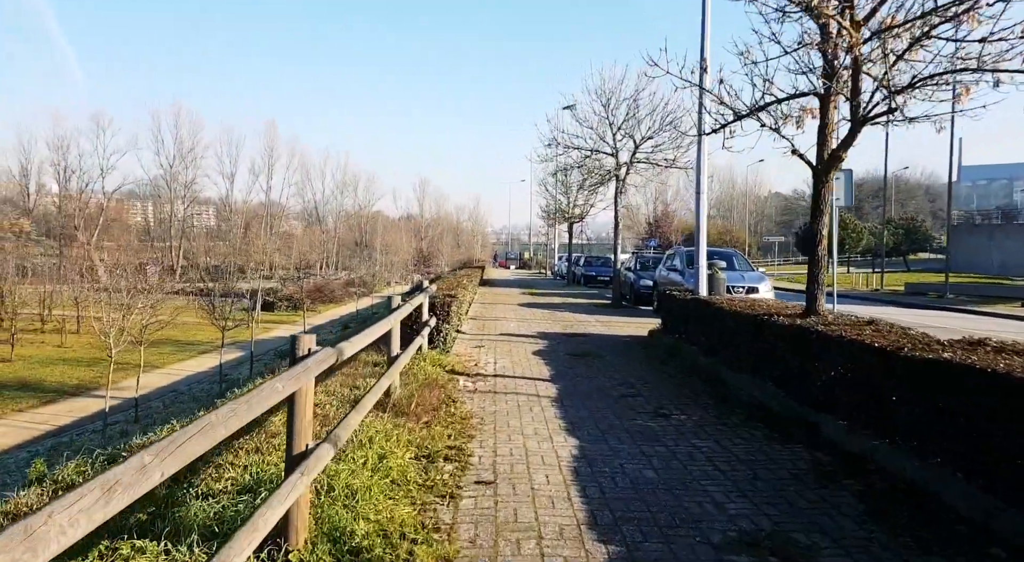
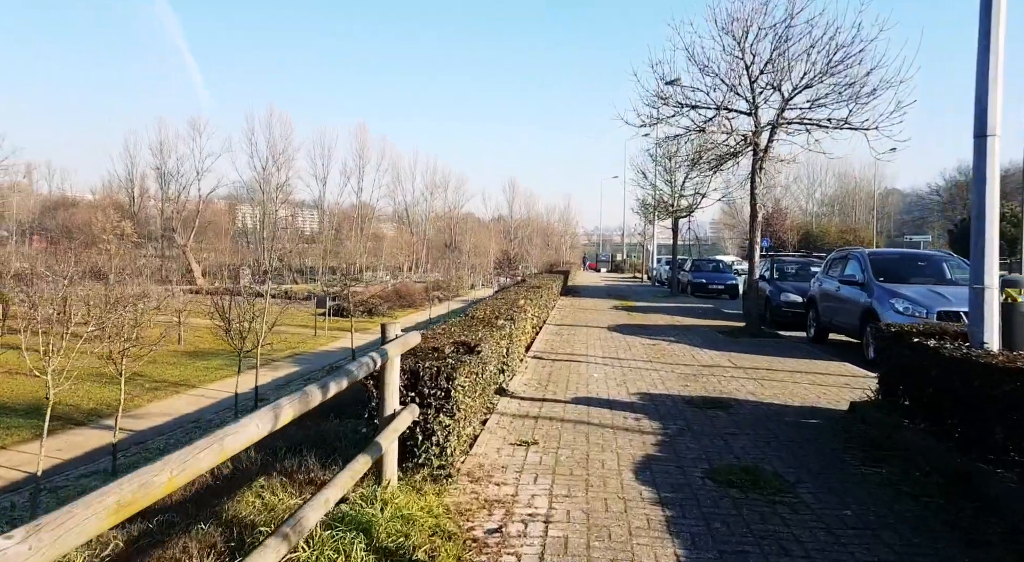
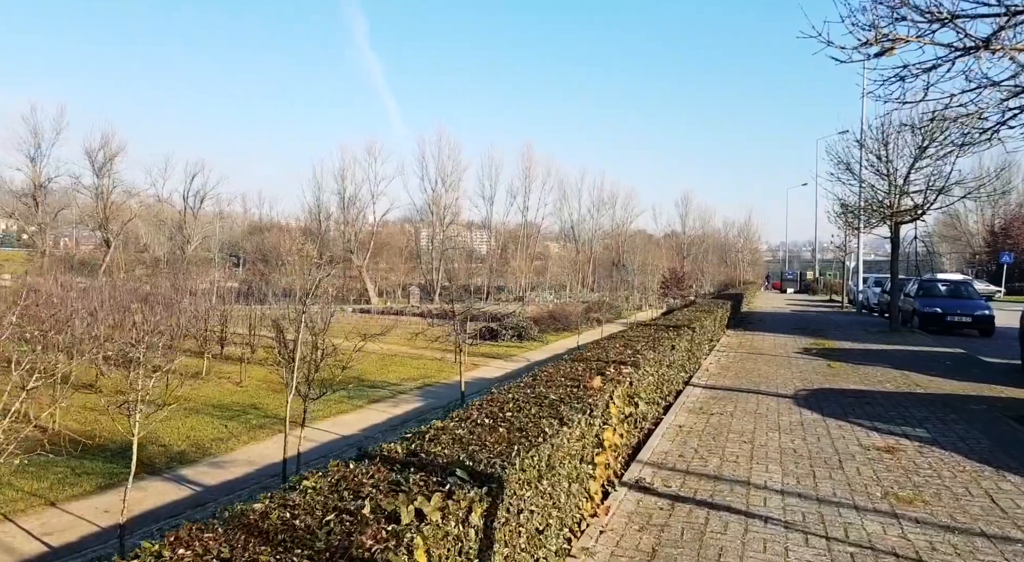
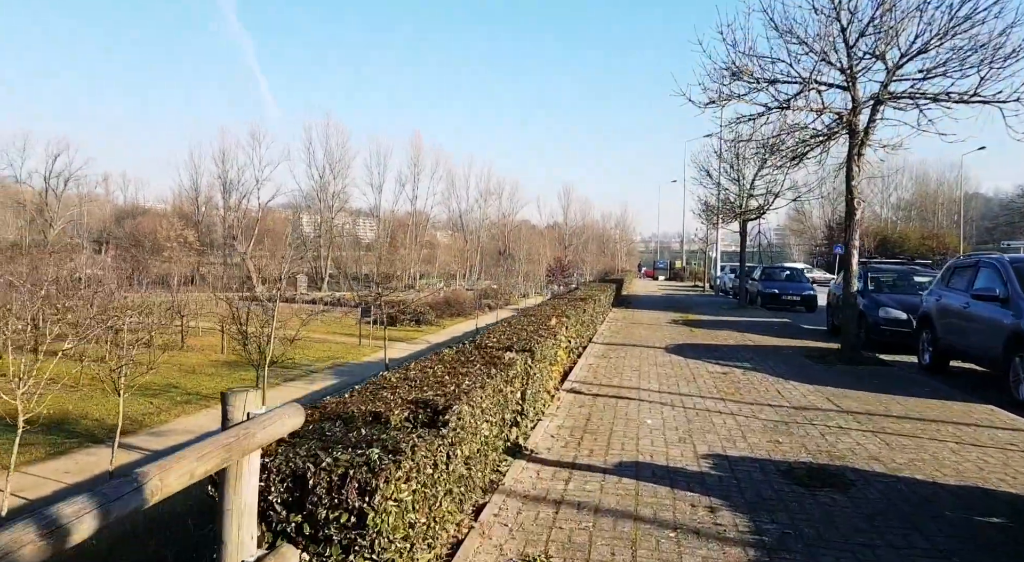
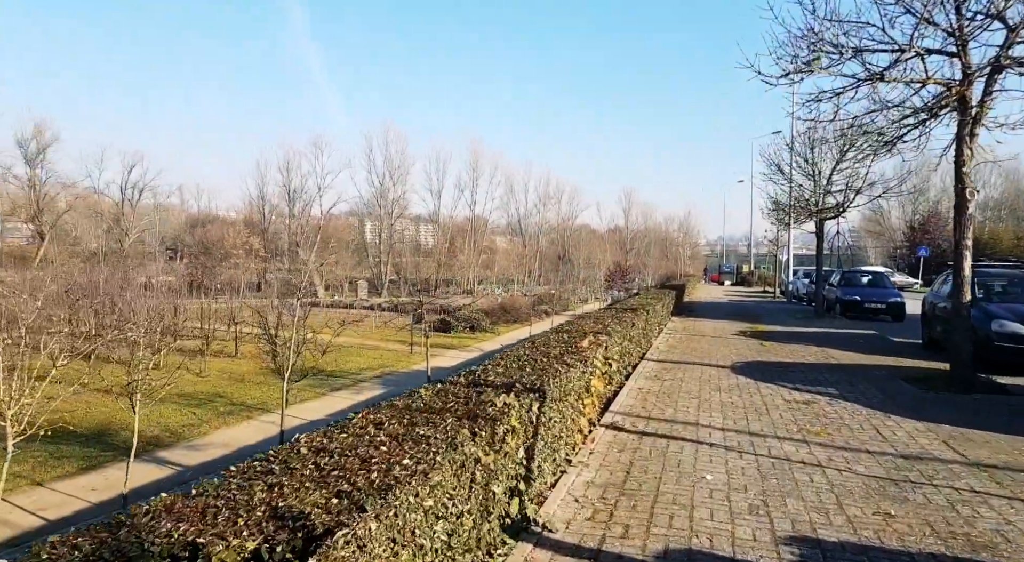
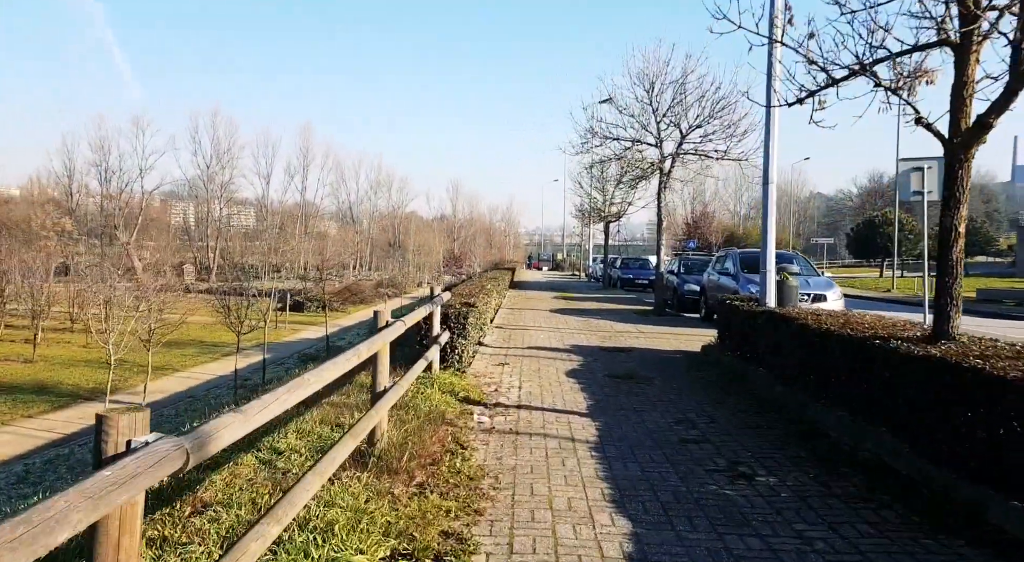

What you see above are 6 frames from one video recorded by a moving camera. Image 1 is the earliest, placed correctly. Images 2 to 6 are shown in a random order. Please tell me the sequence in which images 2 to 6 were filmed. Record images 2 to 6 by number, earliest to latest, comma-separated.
6, 2, 4, 5, 3
